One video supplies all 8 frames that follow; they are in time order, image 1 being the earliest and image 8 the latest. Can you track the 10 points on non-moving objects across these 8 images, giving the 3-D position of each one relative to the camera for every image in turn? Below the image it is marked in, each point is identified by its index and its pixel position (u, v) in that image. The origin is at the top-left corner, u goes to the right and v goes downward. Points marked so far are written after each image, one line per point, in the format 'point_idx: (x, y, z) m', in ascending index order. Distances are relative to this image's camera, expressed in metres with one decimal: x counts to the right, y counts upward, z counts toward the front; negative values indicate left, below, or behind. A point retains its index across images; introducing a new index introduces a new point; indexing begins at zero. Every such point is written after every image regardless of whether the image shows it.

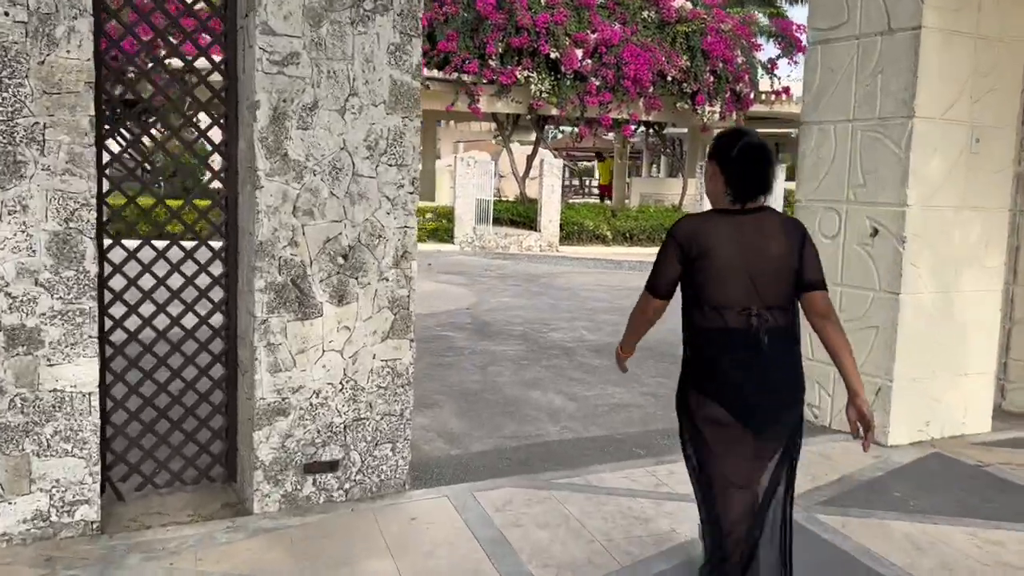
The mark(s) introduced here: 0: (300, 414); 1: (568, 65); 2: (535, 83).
0: (-0.9, -0.5, +3.8) m
1: (+1.2, +4.5, +17.9) m
2: (+0.5, +4.2, +18.2) m
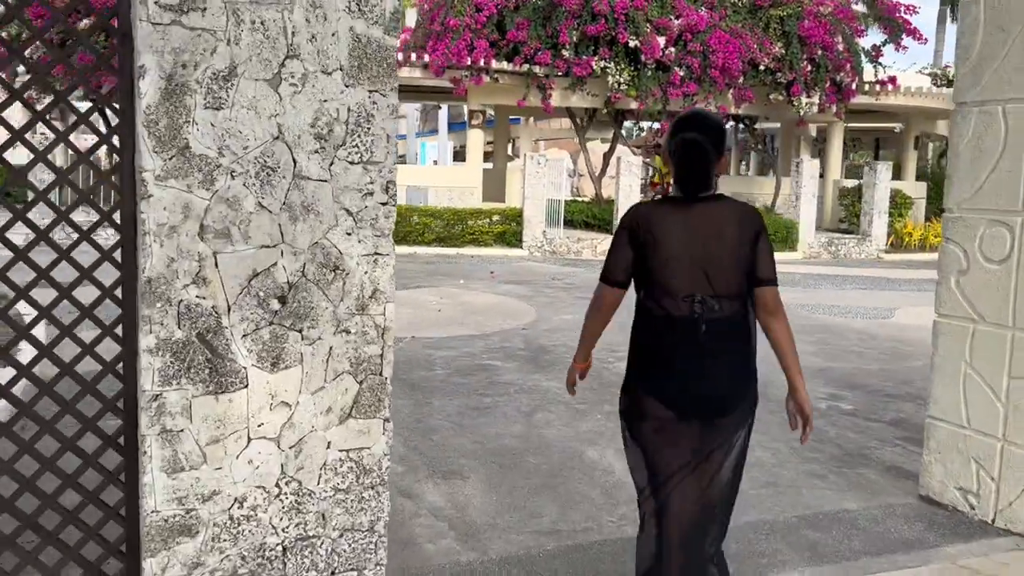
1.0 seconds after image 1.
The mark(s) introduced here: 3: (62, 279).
0: (-0.9, -0.7, +2.6) m
1: (+2.6, +4.3, +16.4) m
2: (+1.9, +4.0, +16.8) m
3: (-5.6, +0.1, +11.0) m
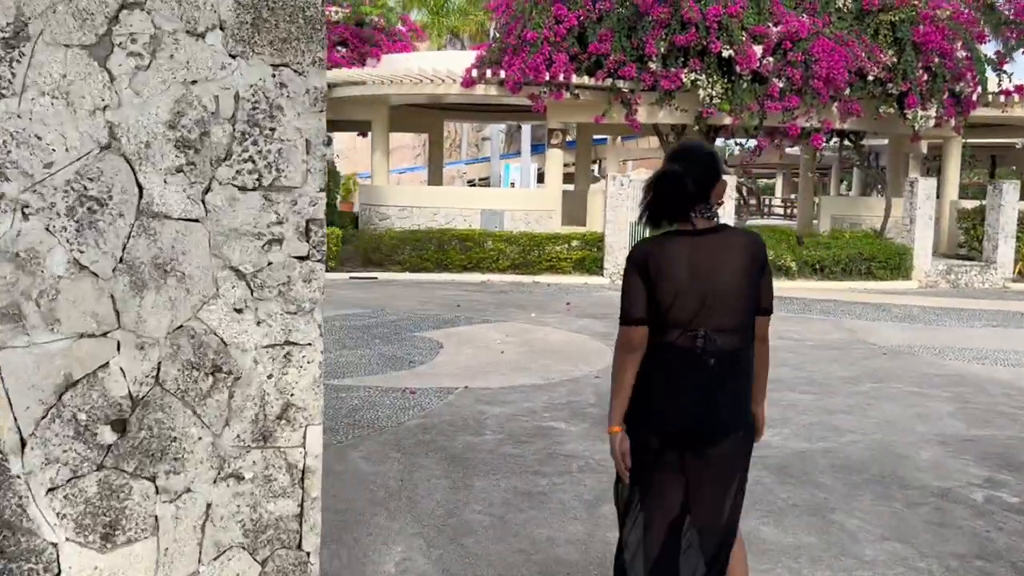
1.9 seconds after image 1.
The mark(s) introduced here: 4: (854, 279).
0: (-0.9, -0.9, +1.5) m
1: (+4.0, +3.8, +15.1) m
2: (+3.3, +3.5, +15.4) m
3: (-4.7, -0.3, +10.4) m
4: (+6.2, +0.2, +16.1) m
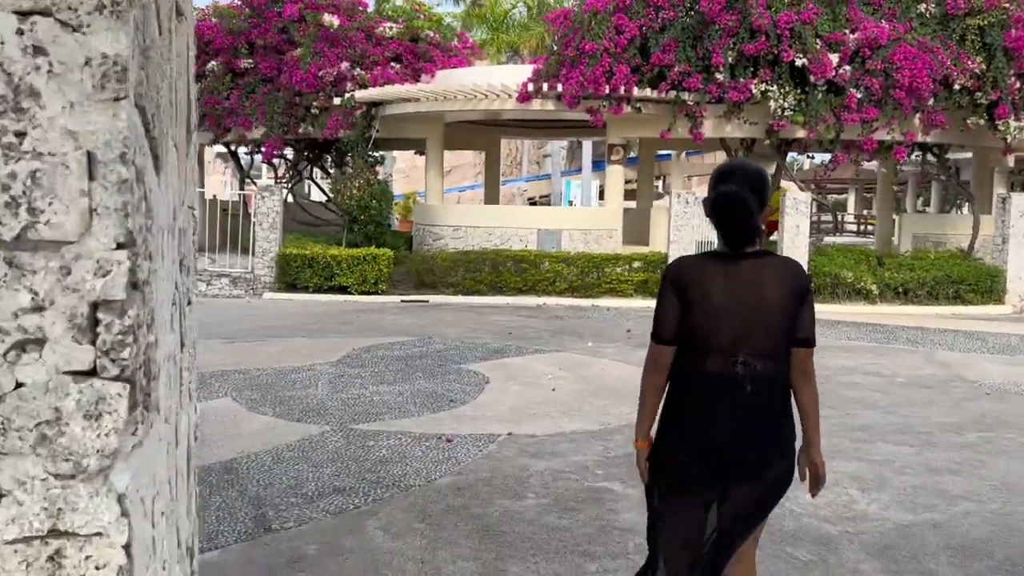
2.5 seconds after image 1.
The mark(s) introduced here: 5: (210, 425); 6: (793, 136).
0: (-0.9, -1.0, +0.8) m
1: (+4.9, +3.4, +14.1) m
2: (+4.3, +3.1, +14.5) m
3: (-4.1, -0.6, +9.9) m
4: (+7.2, -0.3, +14.9) m
5: (-2.1, -0.9, +6.1) m
6: (+4.8, +2.6, +15.2) m
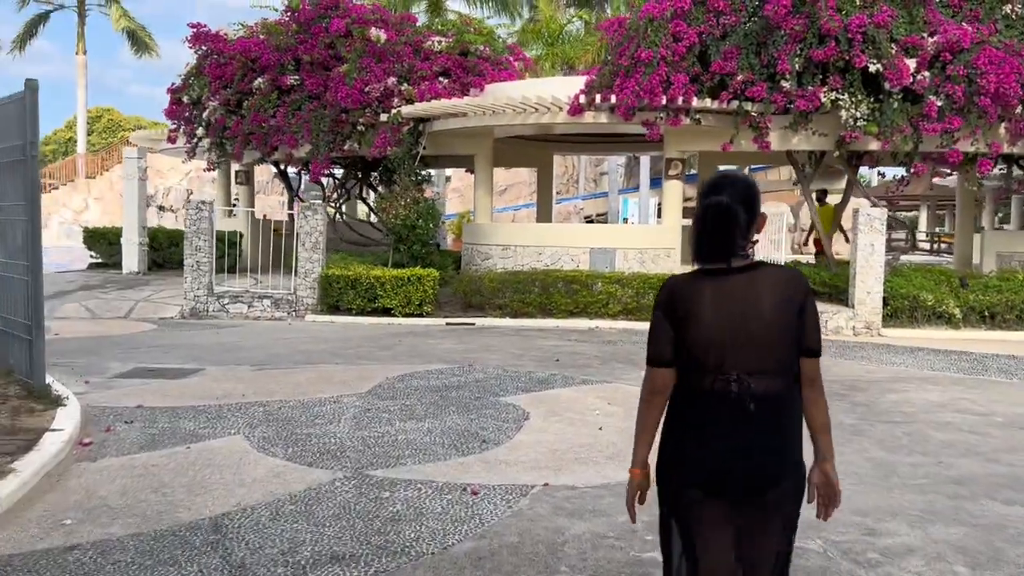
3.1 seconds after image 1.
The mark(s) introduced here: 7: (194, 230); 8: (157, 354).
0: (-1.0, -1.1, +0.1) m
1: (+5.6, +3.1, +13.1) m
2: (+5.1, +2.7, +13.5) m
3: (-3.6, -0.9, +9.4) m
4: (+8.0, -0.6, +13.7) m
5: (-1.8, -1.1, +5.5) m
6: (+5.6, +2.2, +14.1) m
7: (-5.1, +0.9, +14.4) m
8: (-4.1, -0.8, +10.2) m
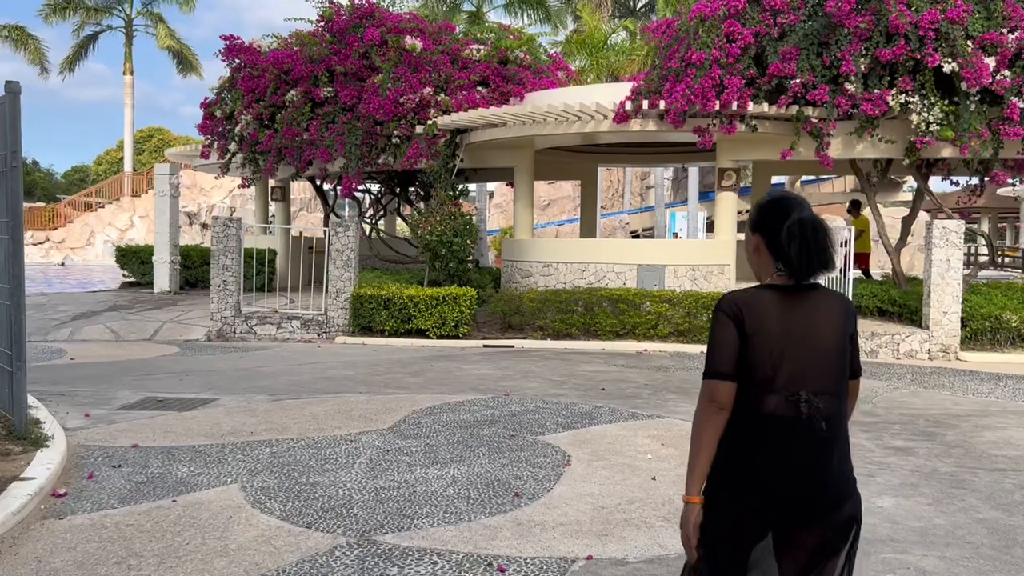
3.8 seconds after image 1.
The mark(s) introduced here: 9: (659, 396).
0: (-1.1, -1.1, -0.8) m
1: (+6.2, +2.8, +11.9) m
2: (+5.6, +2.5, +12.4) m
3: (-3.2, -1.1, +8.7) m
4: (+8.6, -0.9, +12.3) m
5: (-1.7, -1.3, +4.6) m
6: (+6.2, +1.9, +13.0) m
7: (-4.5, +0.6, +13.7) m
8: (-3.6, -1.0, +9.5) m
9: (+1.5, -1.1, +8.8) m
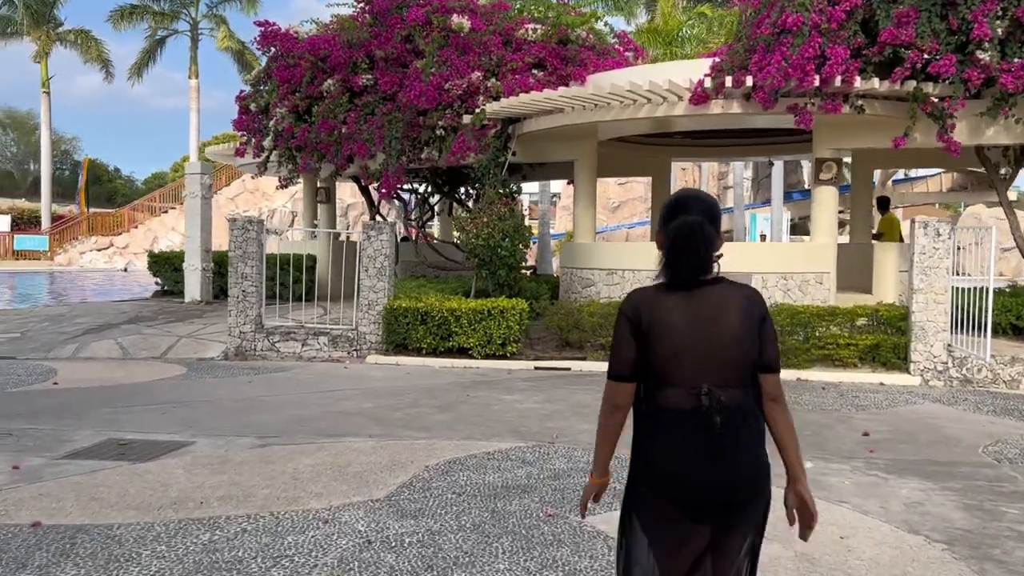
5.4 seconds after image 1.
0: (-1.5, -1.2, -2.6) m
1: (+6.8, +2.6, +9.5) m
2: (+6.3, +2.3, +10.0) m
3: (-2.9, -1.2, +7.0) m
4: (+9.2, -1.1, +9.7) m
5: (-1.6, -1.4, +2.8) m
6: (+6.9, +1.8, +10.5) m
7: (-3.7, +0.5, +12.1) m
8: (-3.2, -1.1, +7.9) m
9: (+1.8, -1.2, +6.8) m
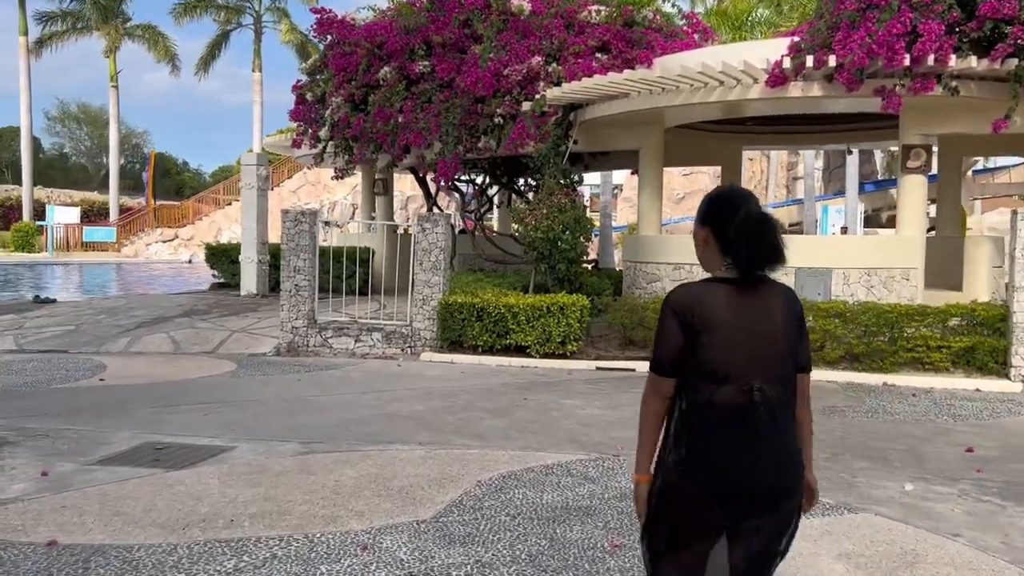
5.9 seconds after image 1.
0: (-1.7, -1.3, -3.0) m
1: (+7.4, +2.6, +8.4) m
2: (+6.9, +2.3, +9.0) m
3: (-2.4, -1.2, +6.6) m
4: (+9.8, -1.1, +8.5) m
5: (-1.5, -1.4, +2.4) m
6: (+7.6, +1.8, +9.4) m
7: (-2.9, +0.5, +11.8) m
8: (-2.7, -1.1, +7.5) m
9: (+2.2, -1.2, +6.1) m
